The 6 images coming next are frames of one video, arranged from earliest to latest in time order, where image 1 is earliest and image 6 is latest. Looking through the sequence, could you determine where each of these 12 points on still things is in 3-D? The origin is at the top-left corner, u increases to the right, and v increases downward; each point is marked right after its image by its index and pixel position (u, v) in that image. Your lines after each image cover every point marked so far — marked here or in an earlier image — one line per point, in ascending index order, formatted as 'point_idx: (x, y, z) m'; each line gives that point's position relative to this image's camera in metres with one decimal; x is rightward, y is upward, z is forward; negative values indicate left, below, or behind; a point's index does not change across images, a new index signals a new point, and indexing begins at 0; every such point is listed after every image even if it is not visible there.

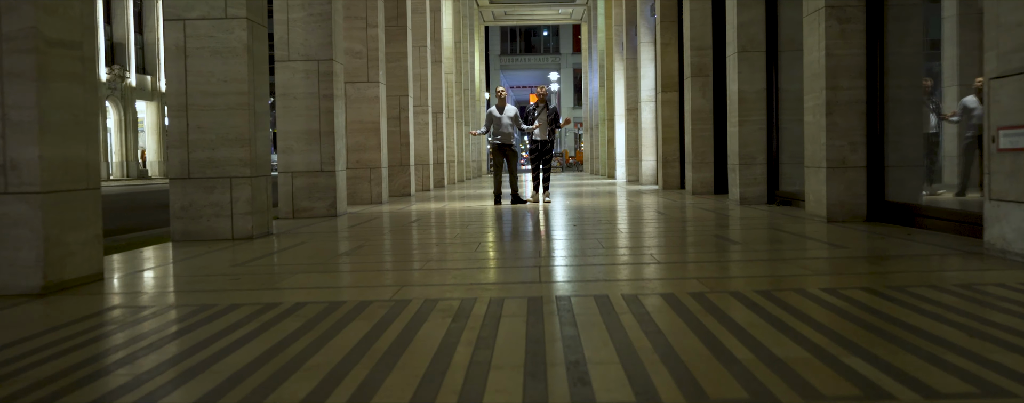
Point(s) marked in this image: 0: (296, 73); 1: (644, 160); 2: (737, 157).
0: (-2.3, +1.4, +10.3) m
1: (+2.6, +0.8, +19.0) m
2: (+2.4, +0.5, +10.2) m
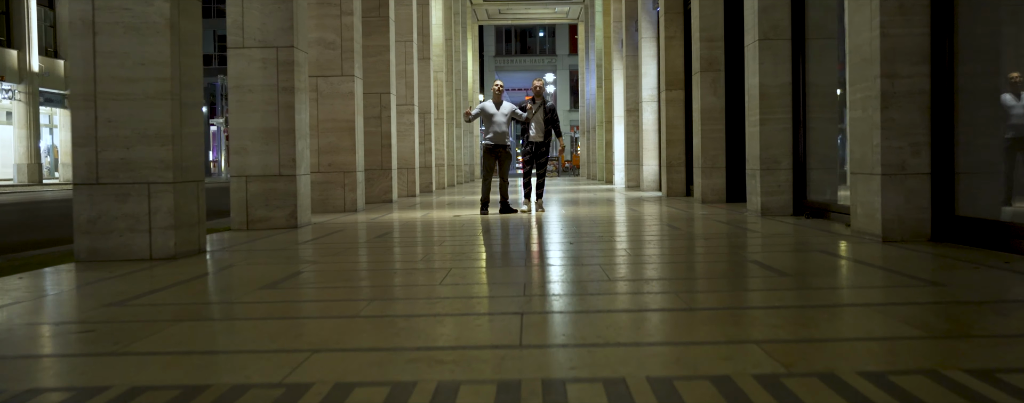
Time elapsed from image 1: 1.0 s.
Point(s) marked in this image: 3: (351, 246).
0: (-2.4, +1.3, +9.0) m
1: (+2.5, +0.7, +17.7) m
2: (+2.3, +0.4, +8.9) m
3: (-1.4, -0.4, +8.3) m
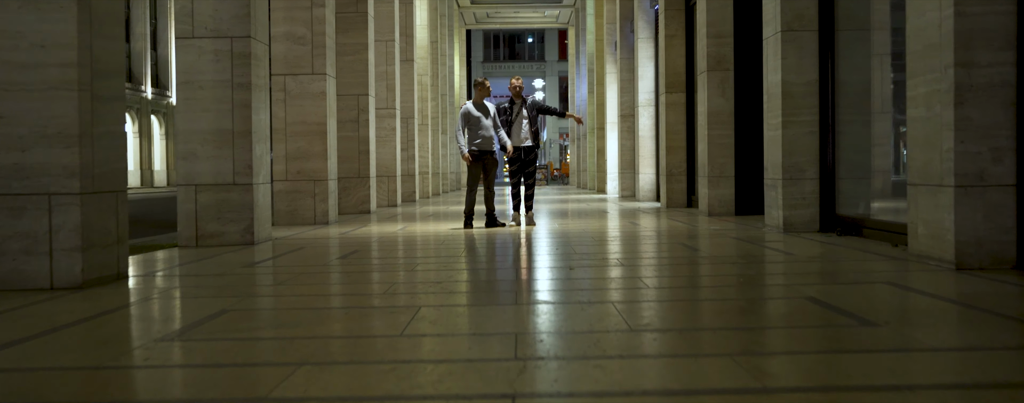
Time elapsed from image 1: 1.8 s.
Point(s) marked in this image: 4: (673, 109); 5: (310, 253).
0: (-2.5, +1.2, +7.8) m
1: (+2.3, +0.5, +16.6) m
2: (+2.2, +0.3, +7.8) m
3: (-1.5, -0.5, +7.1) m
4: (+2.3, +1.3, +13.8) m
5: (-1.8, -0.4, +8.4) m
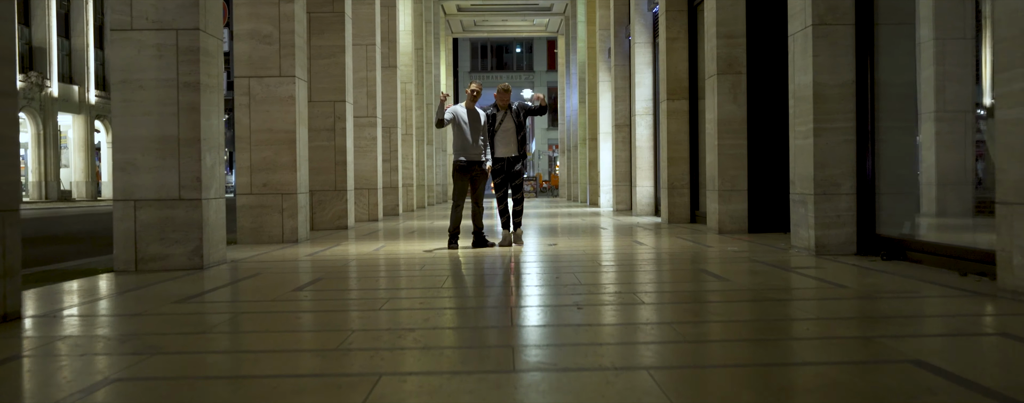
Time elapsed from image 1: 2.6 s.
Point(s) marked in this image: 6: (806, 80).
0: (-2.6, +1.1, +6.7) m
1: (+2.1, +0.3, +15.6) m
2: (+2.1, +0.1, +6.8) m
3: (-1.5, -0.6, +6.0) m
4: (+2.2, +1.1, +12.8) m
5: (-1.8, -0.6, +7.3) m
6: (+2.1, +0.9, +6.9) m
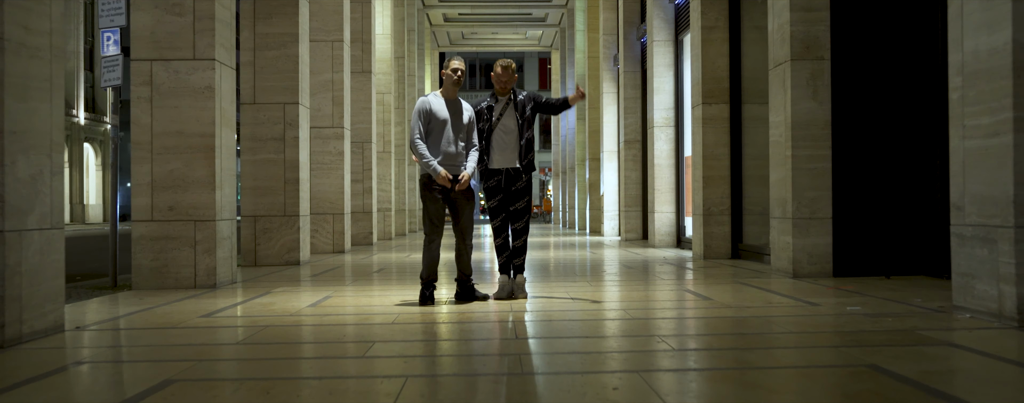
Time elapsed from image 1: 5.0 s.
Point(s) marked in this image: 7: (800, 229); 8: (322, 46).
0: (-2.6, +0.9, +4.1) m
1: (+2.0, -0.1, +13.0) m
2: (+2.2, 0.0, +4.1) m
3: (-1.5, -0.7, +3.3) m
4: (+2.1, +0.8, +10.2) m
5: (-1.8, -0.7, +4.6) m
6: (+2.1, +0.7, +4.3) m
7: (+2.2, -0.2, +7.2) m
8: (-2.6, +2.1, +13.2) m
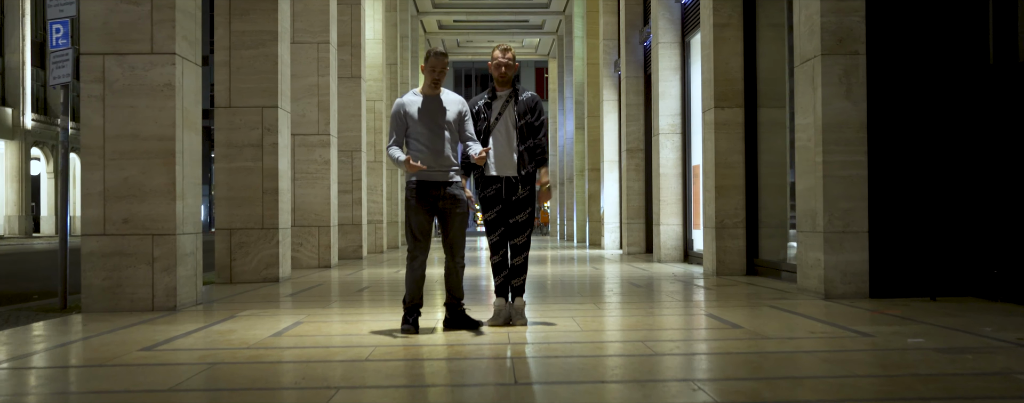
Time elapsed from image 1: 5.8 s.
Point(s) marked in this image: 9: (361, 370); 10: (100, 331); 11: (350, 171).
0: (-2.6, +0.9, +3.3) m
1: (+1.9, -0.3, +12.2) m
2: (+2.2, -0.1, +3.4) m
3: (-1.5, -0.7, +2.5) m
4: (+2.1, +0.7, +9.4) m
5: (-1.8, -0.8, +3.8) m
6: (+2.1, +0.7, +3.5) m
7: (+2.1, -0.3, +6.4) m
8: (-2.7, +2.0, +12.4) m
9: (-0.6, -0.7, +3.8) m
10: (-2.3, -0.7, +5.4) m
11: (-2.6, +0.5, +15.2) m
